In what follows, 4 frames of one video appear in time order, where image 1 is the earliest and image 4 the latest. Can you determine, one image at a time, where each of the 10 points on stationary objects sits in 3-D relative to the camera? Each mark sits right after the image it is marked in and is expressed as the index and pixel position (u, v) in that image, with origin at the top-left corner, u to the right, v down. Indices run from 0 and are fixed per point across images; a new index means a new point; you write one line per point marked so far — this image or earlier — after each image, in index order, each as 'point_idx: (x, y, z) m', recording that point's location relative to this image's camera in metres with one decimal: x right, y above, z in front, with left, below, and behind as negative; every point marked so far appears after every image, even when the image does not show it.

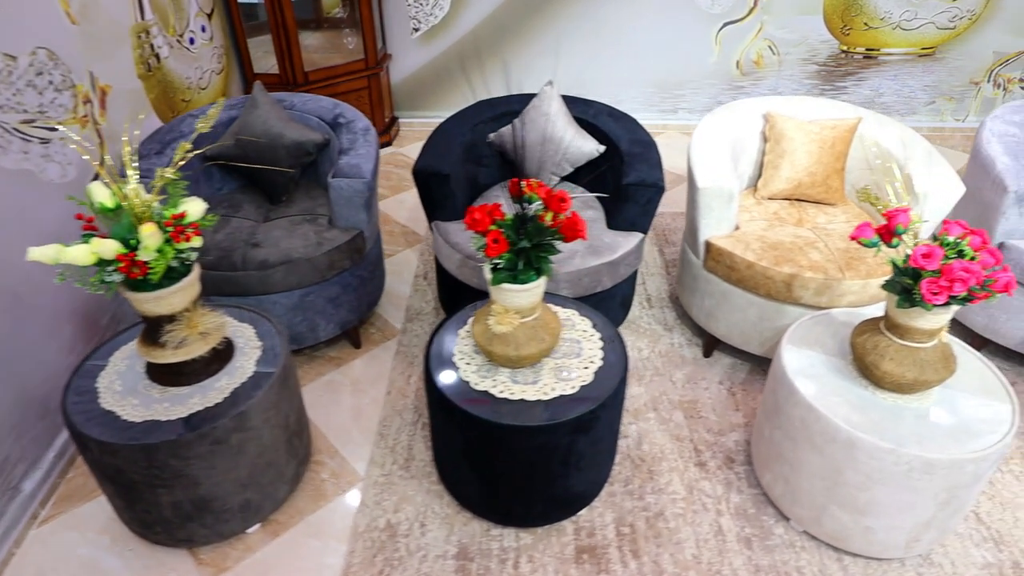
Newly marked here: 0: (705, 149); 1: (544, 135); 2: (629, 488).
0: (+0.9, +0.6, +2.4) m
1: (+0.2, +0.7, +2.5) m
2: (+0.5, -0.8, +2.1) m
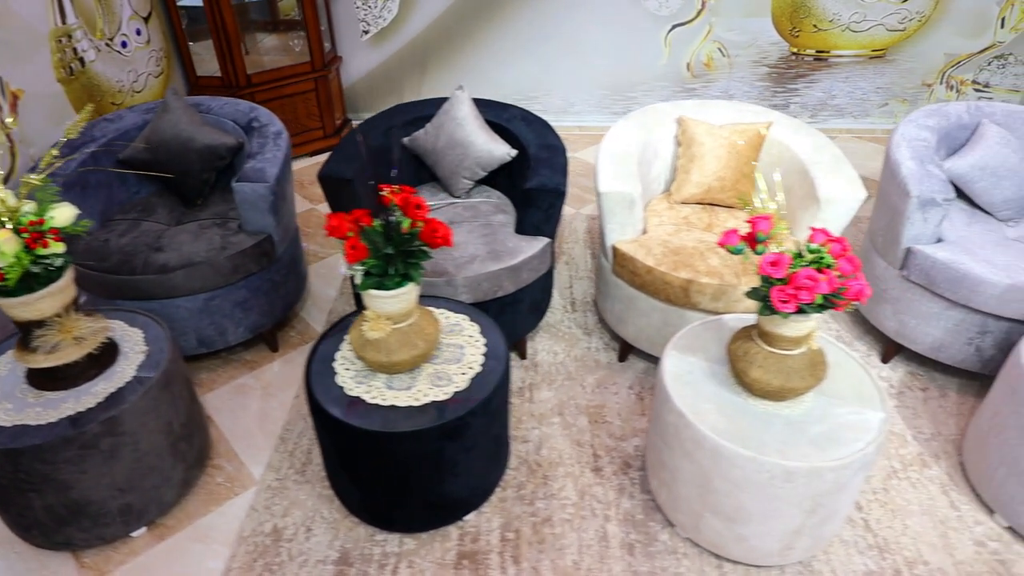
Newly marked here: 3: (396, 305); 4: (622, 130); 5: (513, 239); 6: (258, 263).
0: (+0.5, +0.6, +2.4) m
1: (-0.3, +0.7, +2.5) m
2: (0.0, -0.8, +2.1) m
3: (-0.4, -0.1, +1.8) m
4: (+0.5, +0.8, +2.5) m
5: (0.0, +0.2, +2.4) m
6: (-1.2, +0.1, +2.5) m
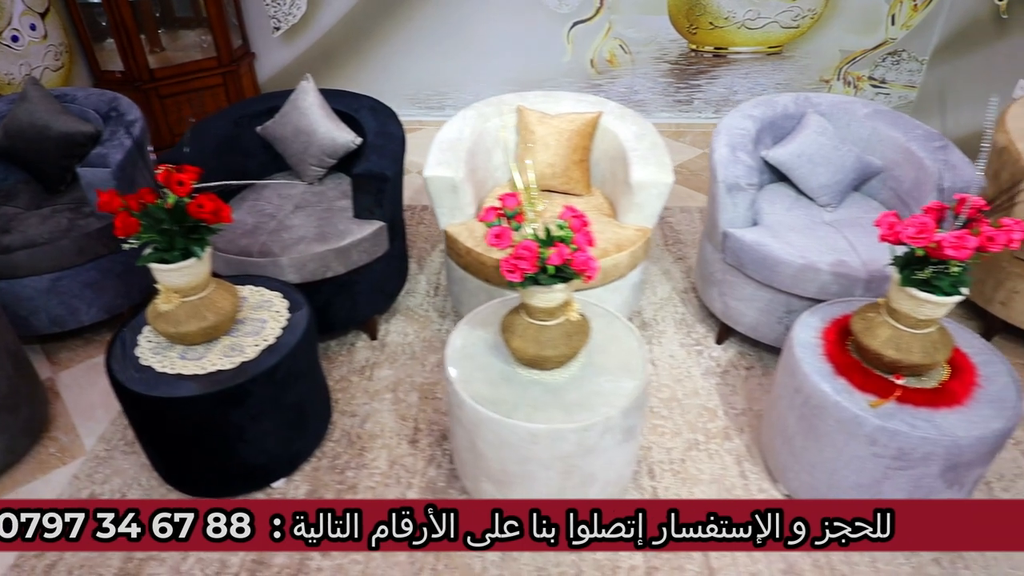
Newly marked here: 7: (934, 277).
0: (-0.3, +0.7, +2.5) m
1: (-1.1, +0.8, +2.6) m
2: (-0.8, -0.7, +2.2) m
3: (-1.2, 0.0, +1.9) m
4: (-0.3, +0.8, +2.6) m
5: (-0.8, +0.3, +2.5) m
6: (-2.0, +0.2, +2.6) m
7: (+1.3, 0.0, +1.7) m
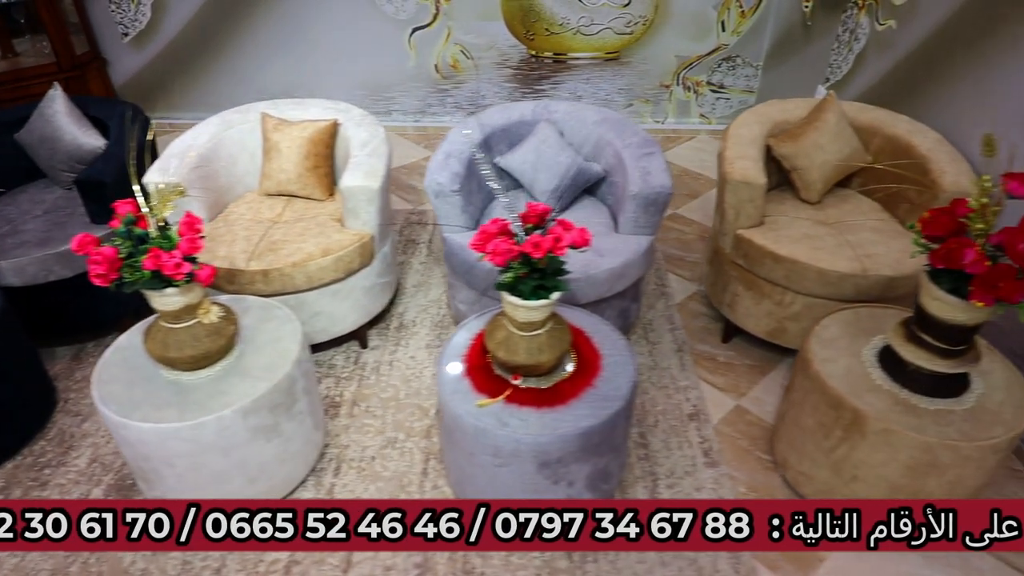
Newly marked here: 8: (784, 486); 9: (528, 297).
0: (-1.6, +0.7, +2.6) m
1: (-2.4, +0.8, +2.7) m
2: (-2.1, -0.8, +2.3) m
3: (-2.5, 0.0, +2.0) m
4: (-1.6, +0.8, +2.7) m
5: (-2.1, +0.3, +2.6) m
6: (-3.3, +0.2, +2.6) m
7: (0.0, 0.0, +1.8) m
8: (+1.1, -0.8, +2.2) m
9: (+0.1, 0.0, +1.8) m
